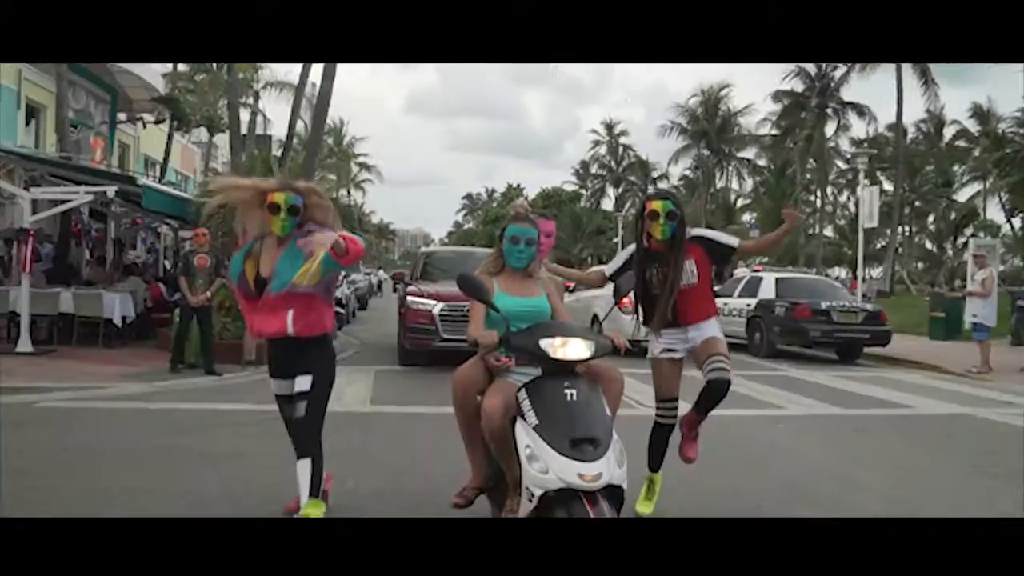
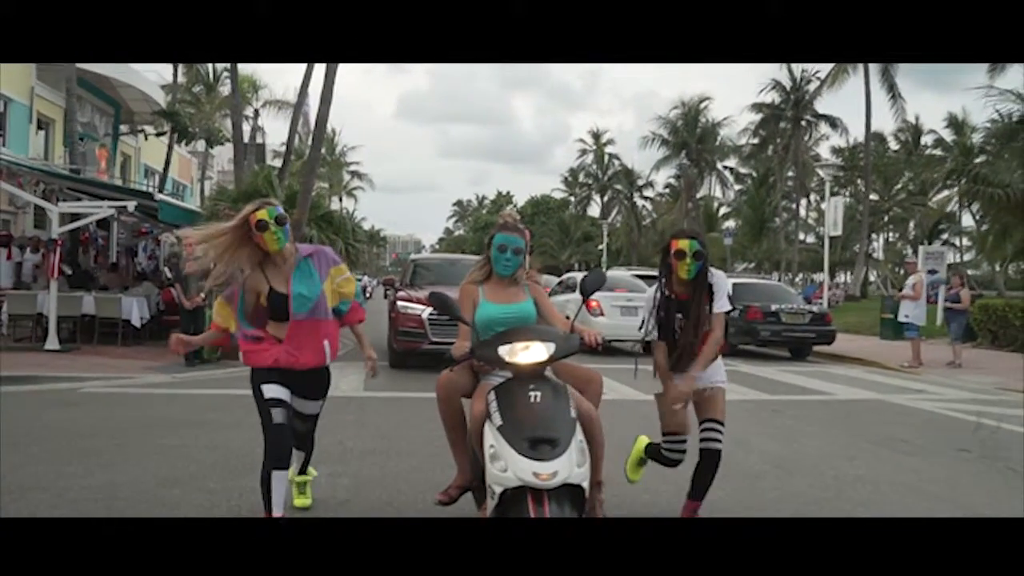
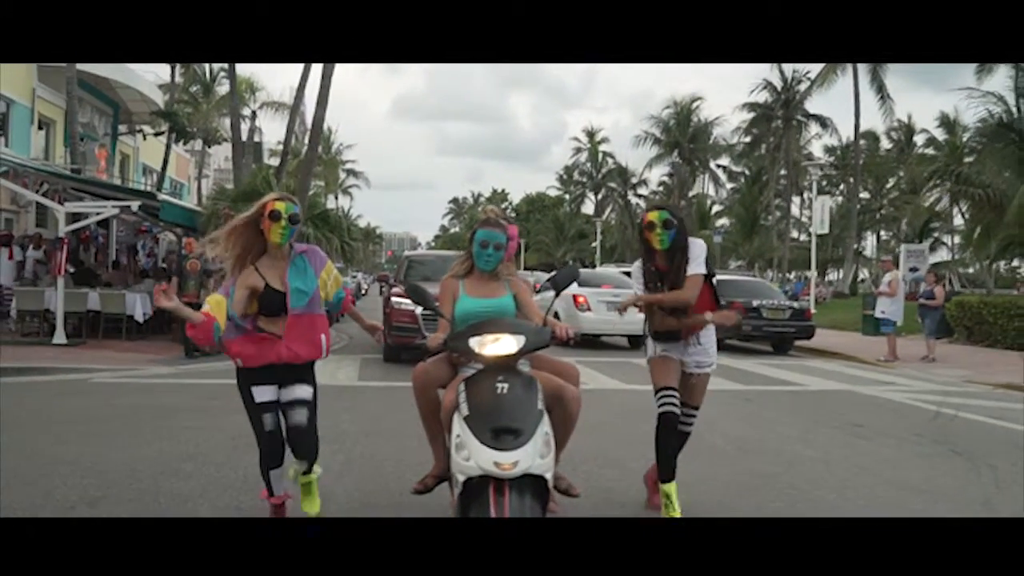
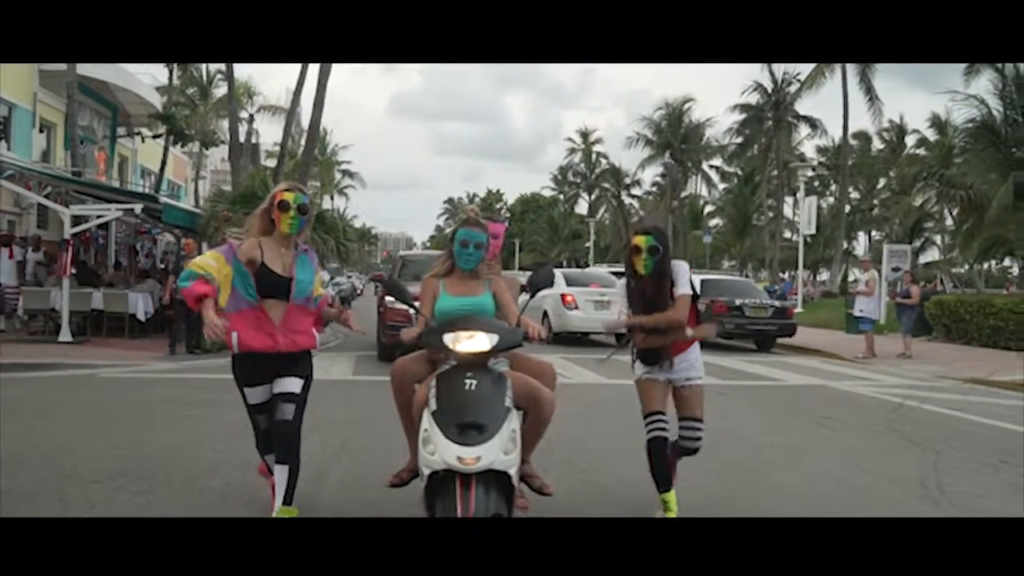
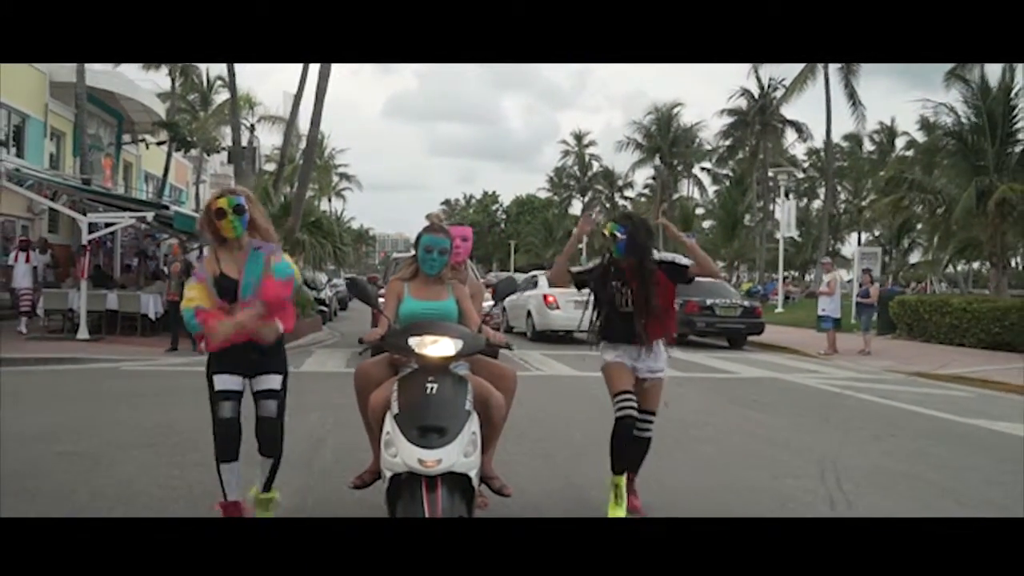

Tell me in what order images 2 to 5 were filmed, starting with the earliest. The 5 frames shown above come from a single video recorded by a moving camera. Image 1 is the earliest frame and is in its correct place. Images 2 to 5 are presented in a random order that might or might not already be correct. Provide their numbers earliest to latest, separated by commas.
2, 3, 4, 5
